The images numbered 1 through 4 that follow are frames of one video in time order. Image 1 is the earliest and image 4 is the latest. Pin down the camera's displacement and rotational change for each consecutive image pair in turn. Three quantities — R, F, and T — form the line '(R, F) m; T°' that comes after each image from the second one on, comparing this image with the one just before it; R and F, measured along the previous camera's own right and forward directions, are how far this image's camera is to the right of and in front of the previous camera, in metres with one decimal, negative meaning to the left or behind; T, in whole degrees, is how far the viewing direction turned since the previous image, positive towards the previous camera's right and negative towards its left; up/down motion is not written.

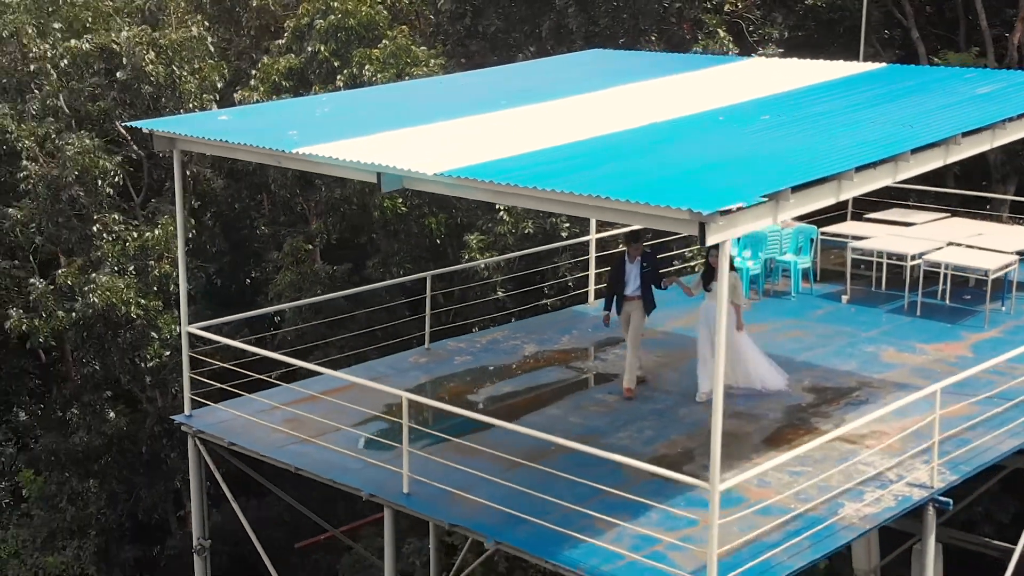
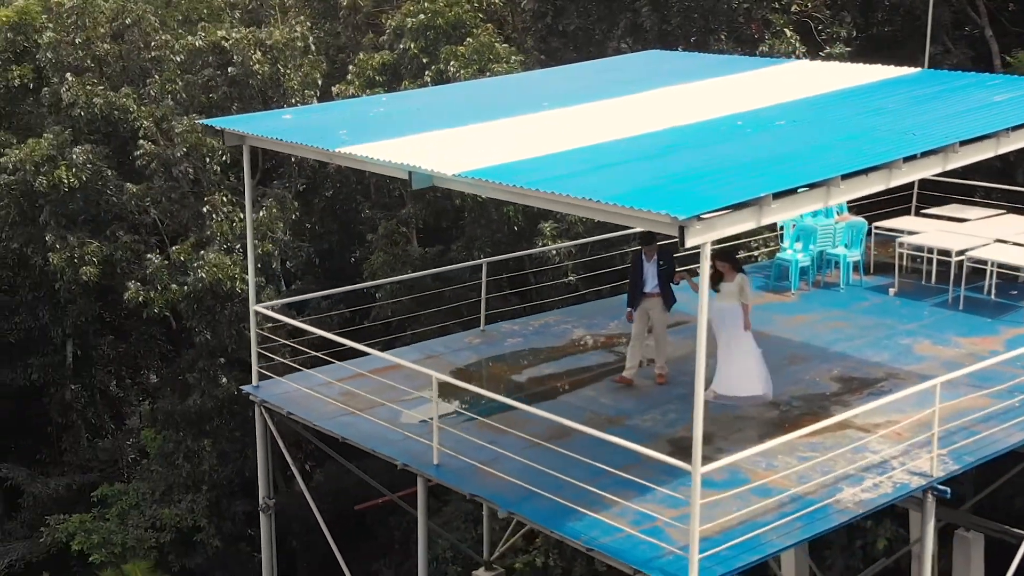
(+0.8, -0.7) m; -7°
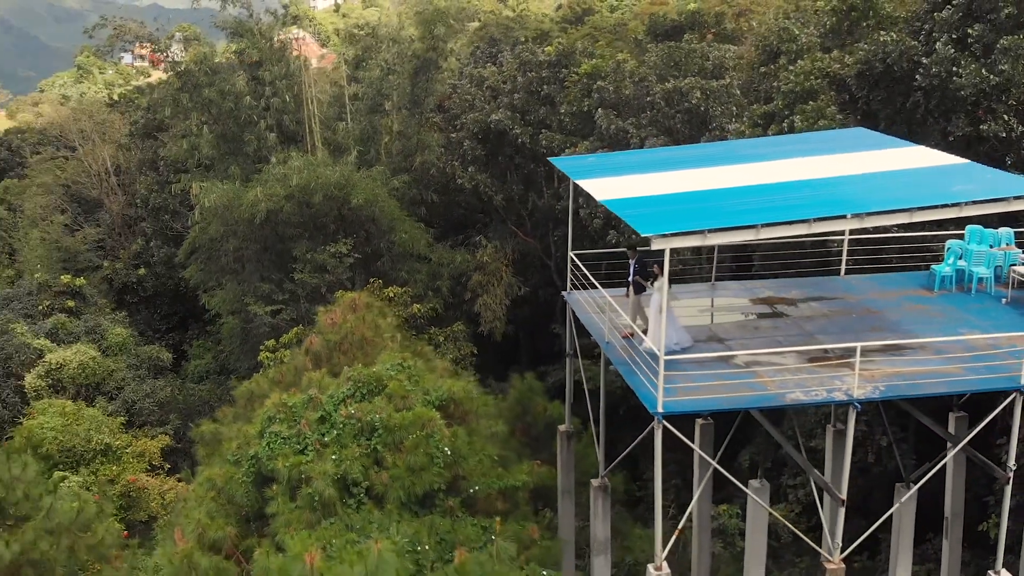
(+7.8, -5.7) m; -36°
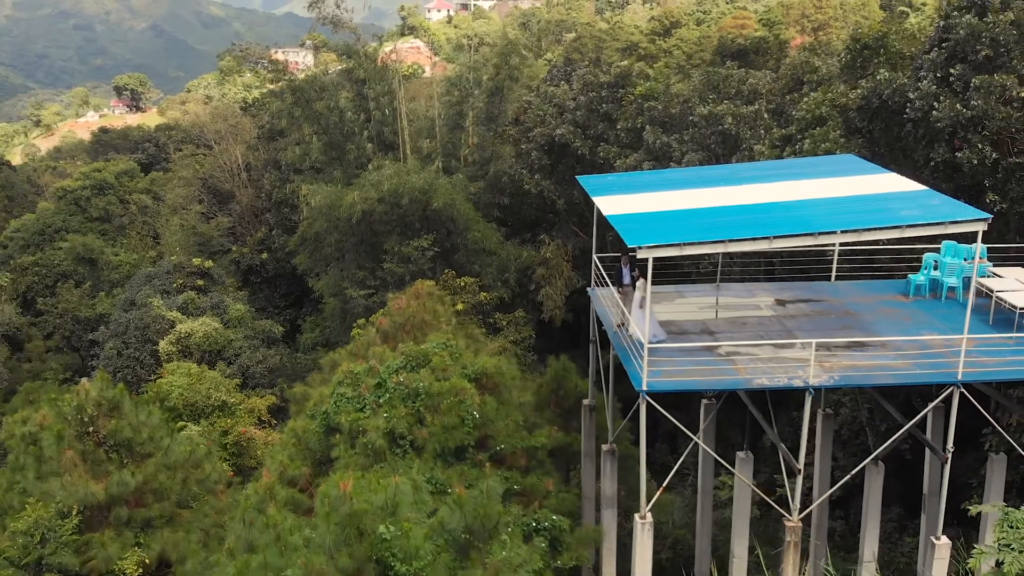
(+1.6, -3.4) m; -6°
